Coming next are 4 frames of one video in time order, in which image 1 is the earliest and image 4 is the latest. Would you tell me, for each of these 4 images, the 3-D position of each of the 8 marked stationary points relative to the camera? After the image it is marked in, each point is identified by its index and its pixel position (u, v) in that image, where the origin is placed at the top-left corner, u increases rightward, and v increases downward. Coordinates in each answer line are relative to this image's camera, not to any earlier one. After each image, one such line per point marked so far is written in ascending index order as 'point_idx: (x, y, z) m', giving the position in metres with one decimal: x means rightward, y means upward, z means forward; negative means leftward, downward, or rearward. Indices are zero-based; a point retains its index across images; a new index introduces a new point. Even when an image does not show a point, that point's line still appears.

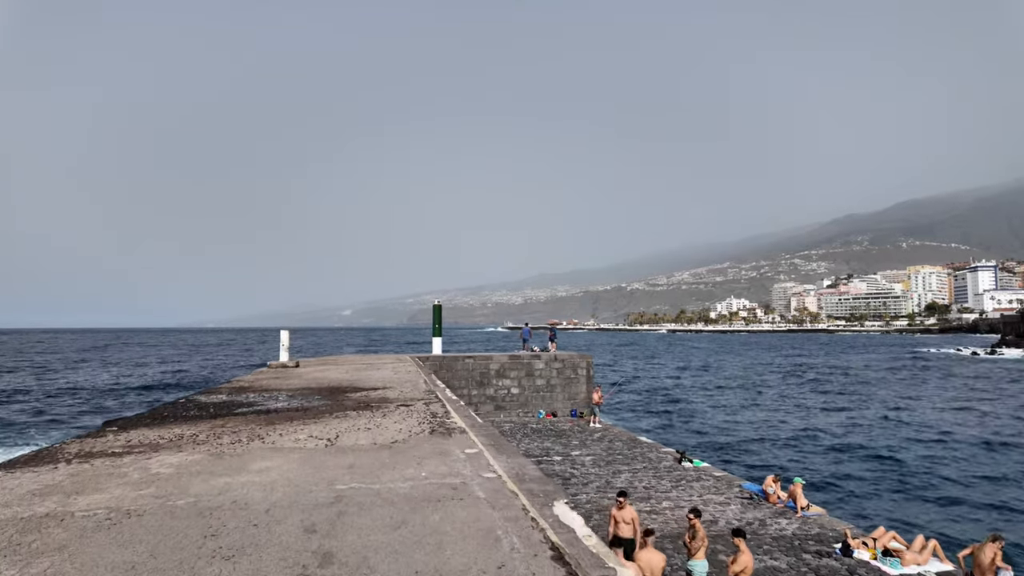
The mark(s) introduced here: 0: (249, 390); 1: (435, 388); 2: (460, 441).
0: (-5.2, -2.0, +11.6) m
1: (-1.4, -1.8, +10.6) m
2: (-0.5, -1.5, +5.9) m
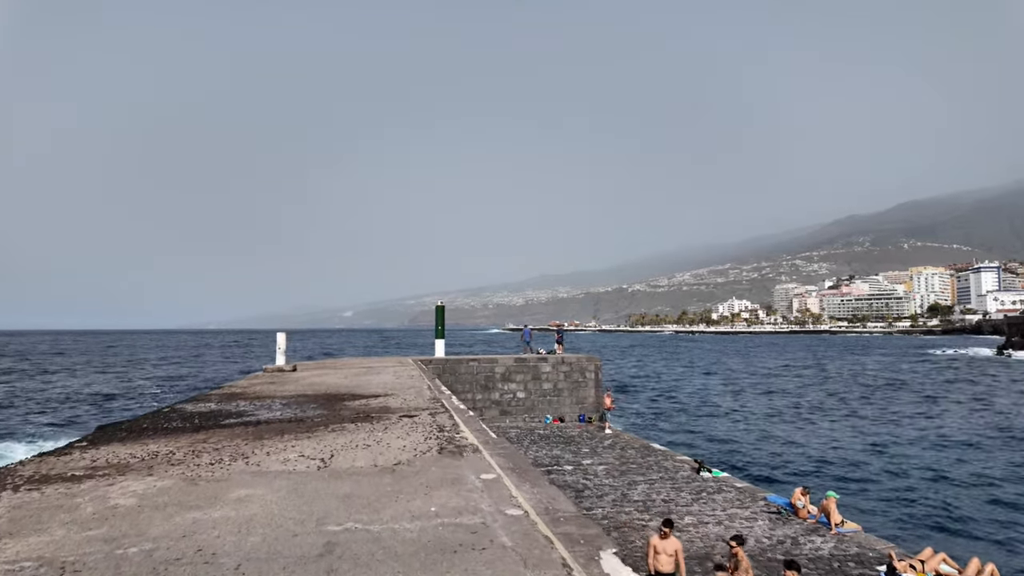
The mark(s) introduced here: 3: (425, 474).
0: (-5.0, -2.0, +10.8) m
1: (-1.2, -1.8, +9.8) m
2: (-0.3, -1.5, +5.1) m
3: (-0.7, -1.5, +4.8) m
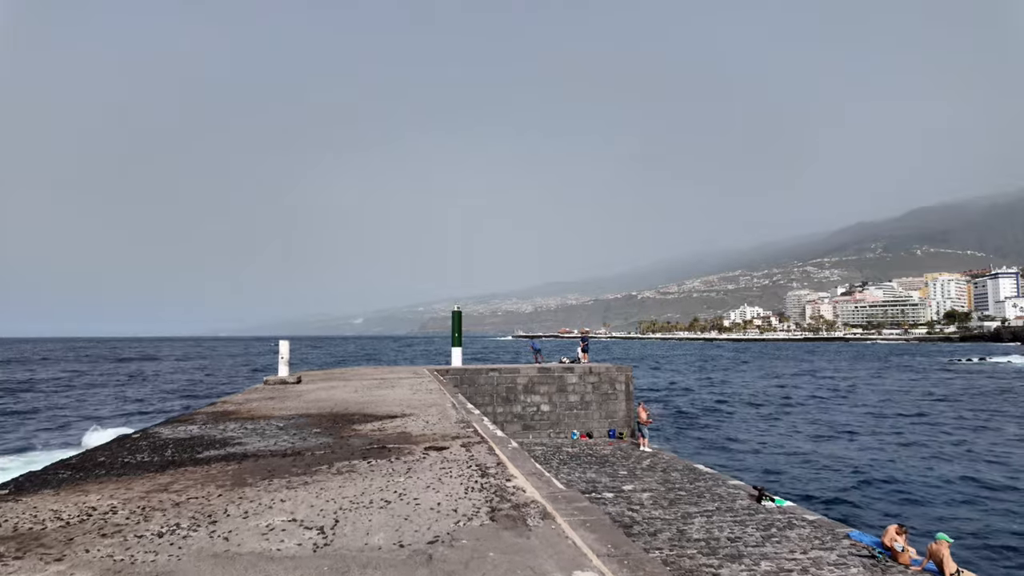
0: (-4.3, -2.0, +9.1) m
1: (-0.6, -1.8, +8.1) m
2: (+0.2, -1.4, +3.3) m
3: (-0.2, -1.4, +3.0) m
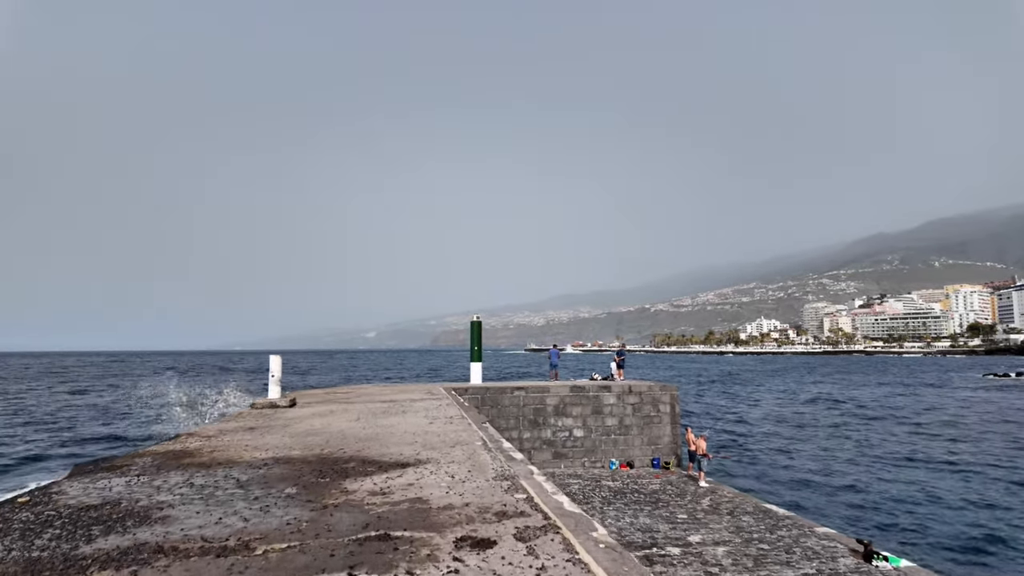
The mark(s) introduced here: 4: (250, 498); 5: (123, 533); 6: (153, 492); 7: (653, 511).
0: (-3.7, -2.0, +6.6) m
1: (0.0, -1.7, +5.5) m
2: (+0.7, -1.3, +0.8) m
3: (+0.3, -1.2, +0.5) m
4: (-2.3, -1.8, +5.1) m
5: (-2.8, -1.7, +4.3) m
6: (-3.3, -1.9, +5.4) m
7: (+3.1, -4.9, +12.9) m
